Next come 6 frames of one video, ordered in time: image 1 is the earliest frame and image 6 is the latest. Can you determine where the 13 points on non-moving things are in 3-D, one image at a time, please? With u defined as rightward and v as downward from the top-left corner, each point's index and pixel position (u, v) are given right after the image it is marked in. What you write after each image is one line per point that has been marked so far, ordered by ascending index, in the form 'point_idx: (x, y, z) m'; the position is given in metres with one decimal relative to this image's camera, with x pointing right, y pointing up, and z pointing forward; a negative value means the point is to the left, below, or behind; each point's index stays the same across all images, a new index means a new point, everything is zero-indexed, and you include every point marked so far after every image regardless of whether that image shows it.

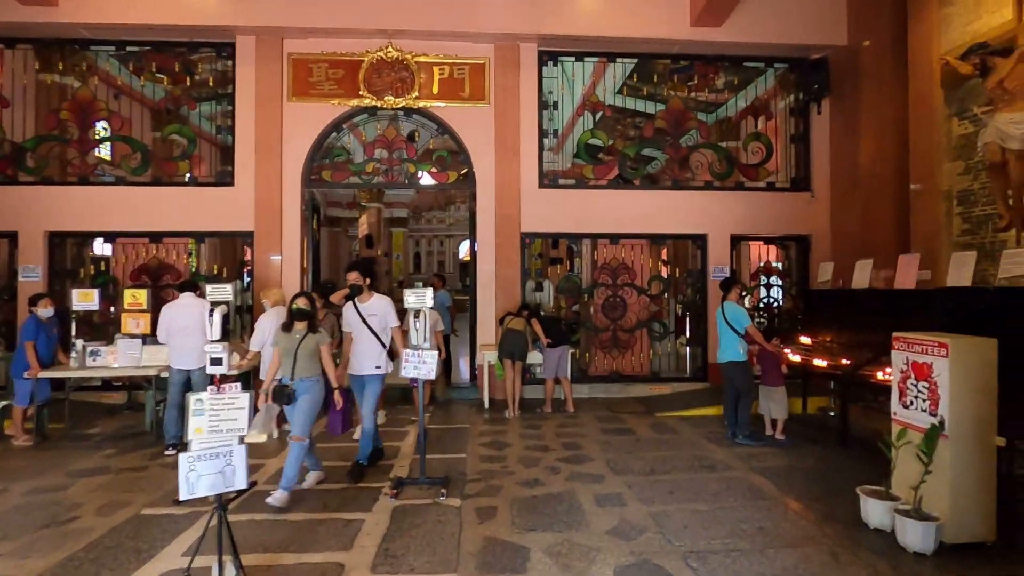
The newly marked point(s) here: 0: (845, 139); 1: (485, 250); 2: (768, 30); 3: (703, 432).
0: (+4.2, +1.9, +6.7) m
1: (-0.3, +0.5, +6.7) m
2: (+3.2, +3.2, +6.6) m
3: (+1.8, -1.3, +5.0) m
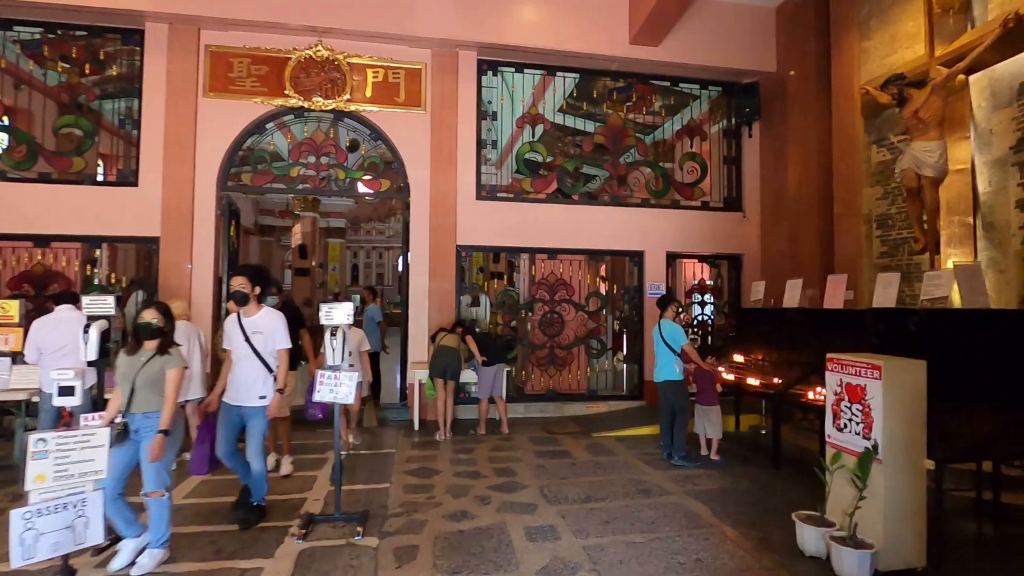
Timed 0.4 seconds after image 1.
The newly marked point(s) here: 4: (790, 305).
0: (+3.4, +1.7, +7.0) m
1: (-1.1, +0.3, +6.3) m
2: (+2.4, +3.0, +6.7) m
3: (+1.2, -1.5, +4.9) m
4: (+2.7, -0.2, +5.2) m
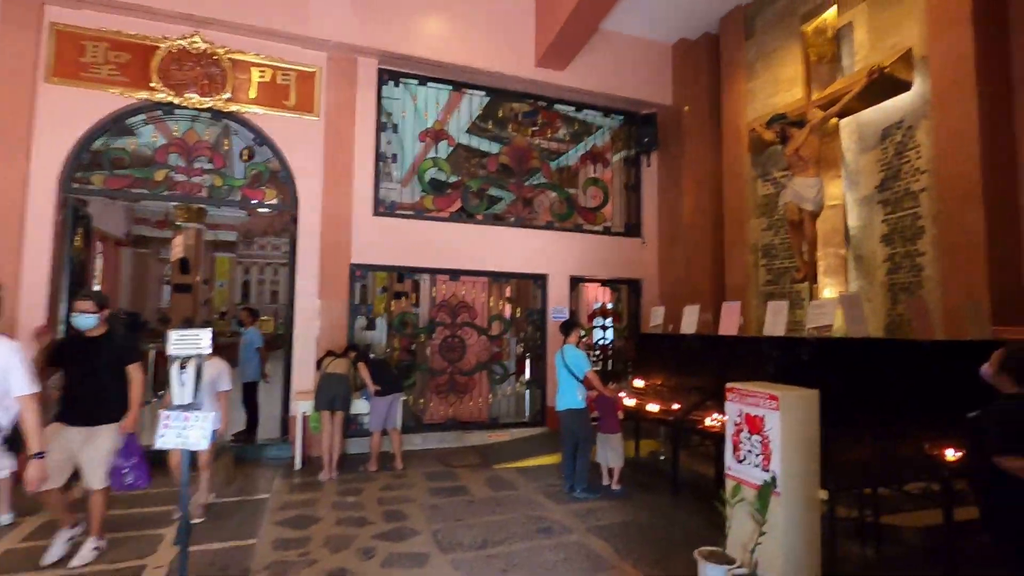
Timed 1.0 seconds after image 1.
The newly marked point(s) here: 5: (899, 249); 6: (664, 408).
0: (+2.1, +1.3, +7.2) m
1: (-2.2, +0.1, +5.8) m
2: (+1.2, +2.7, +6.9) m
3: (+0.3, -1.7, +4.7) m
4: (+1.7, -0.4, +5.3) m
5: (+3.3, +0.3, +4.6) m
6: (+1.3, -1.0, +4.7) m
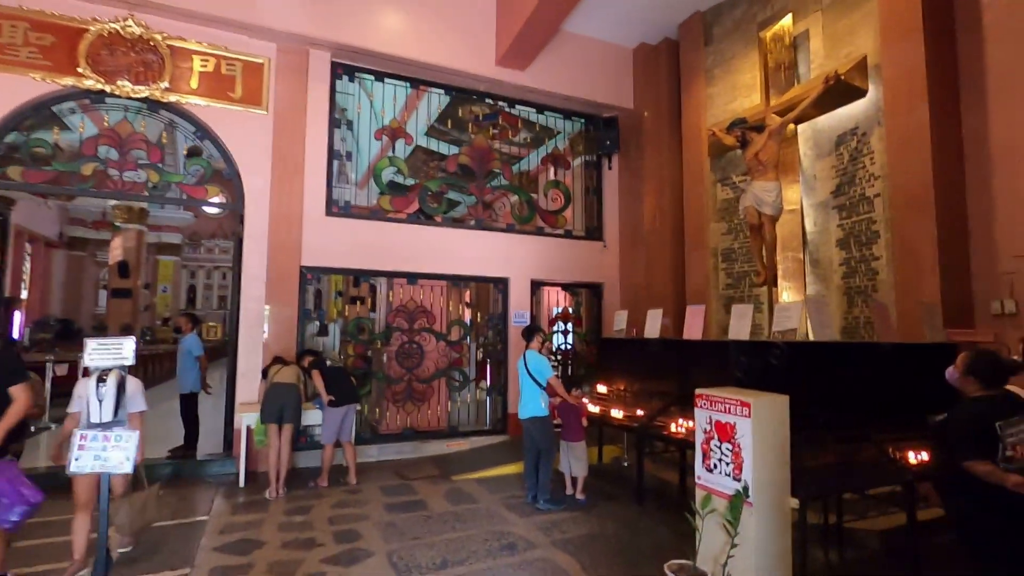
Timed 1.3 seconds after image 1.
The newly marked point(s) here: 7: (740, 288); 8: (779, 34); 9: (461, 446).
0: (+1.6, +1.3, +7.2) m
1: (-2.6, 0.0, +5.4) m
2: (+0.7, +2.6, +6.8) m
3: (-0.1, -1.8, +4.5) m
4: (+1.4, -0.5, +5.2) m
5: (+3.0, +0.3, +4.7) m
6: (+1.0, -1.1, +4.6) m
7: (+2.4, 0.0, +5.7) m
8: (+2.7, +2.6, +5.5) m
9: (-0.6, -1.8, +6.2) m
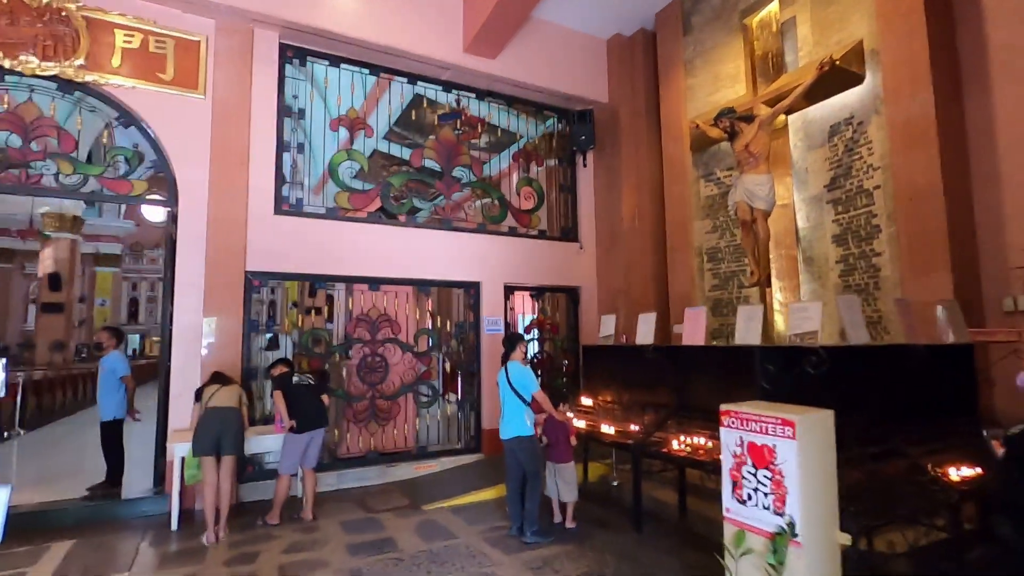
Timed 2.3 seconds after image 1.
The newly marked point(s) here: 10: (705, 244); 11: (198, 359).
0: (+1.2, +1.2, +6.8) m
1: (-2.9, -0.1, +4.7) m
2: (+0.3, +2.6, +6.4) m
3: (-0.2, -1.8, +3.9) m
4: (+1.1, -0.5, +4.8) m
5: (+2.8, +0.3, +4.4) m
6: (+0.8, -1.1, +4.1) m
7: (+2.2, 0.0, +5.4) m
8: (+2.5, +2.6, +5.2) m
9: (-0.9, -1.9, +5.6) m
10: (+2.0, +0.5, +5.7) m
11: (-2.7, -0.6, +4.7) m
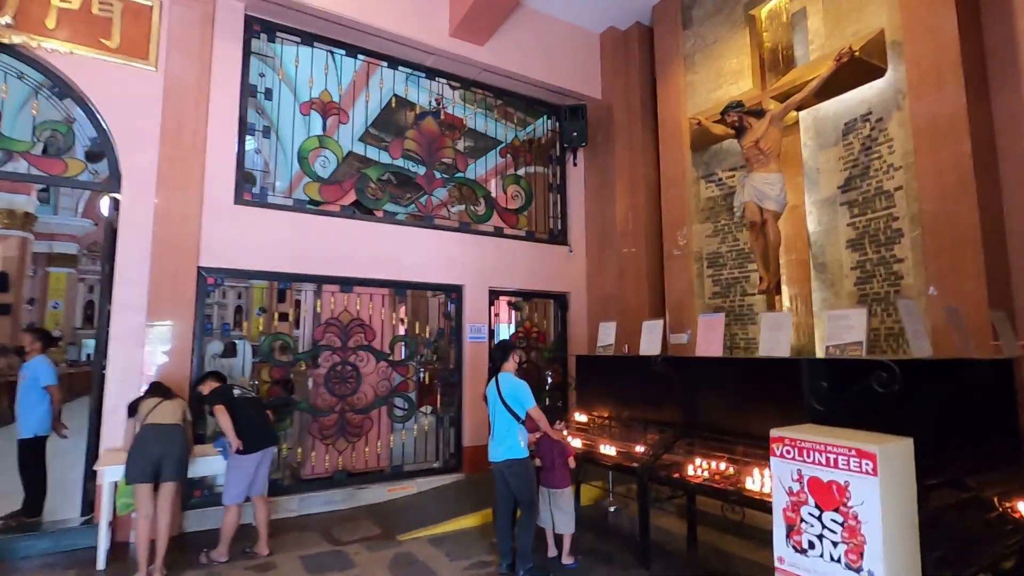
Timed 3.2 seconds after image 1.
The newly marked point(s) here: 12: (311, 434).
0: (+1.1, +1.1, +6.4) m
1: (-2.9, 0.0, +4.1) m
2: (+0.2, +2.5, +6.0) m
3: (-0.3, -1.8, +3.4) m
4: (+1.0, -0.5, +4.4) m
5: (+2.7, +0.3, +4.1) m
6: (+0.8, -1.1, +3.7) m
7: (+2.1, -0.1, +5.0) m
8: (+2.4, +2.5, +4.9) m
9: (-1.0, -1.9, +5.0) m
10: (+1.9, +0.4, +5.3) m
11: (-2.8, -0.6, +4.1) m
12: (-1.8, -1.3, +4.8) m
